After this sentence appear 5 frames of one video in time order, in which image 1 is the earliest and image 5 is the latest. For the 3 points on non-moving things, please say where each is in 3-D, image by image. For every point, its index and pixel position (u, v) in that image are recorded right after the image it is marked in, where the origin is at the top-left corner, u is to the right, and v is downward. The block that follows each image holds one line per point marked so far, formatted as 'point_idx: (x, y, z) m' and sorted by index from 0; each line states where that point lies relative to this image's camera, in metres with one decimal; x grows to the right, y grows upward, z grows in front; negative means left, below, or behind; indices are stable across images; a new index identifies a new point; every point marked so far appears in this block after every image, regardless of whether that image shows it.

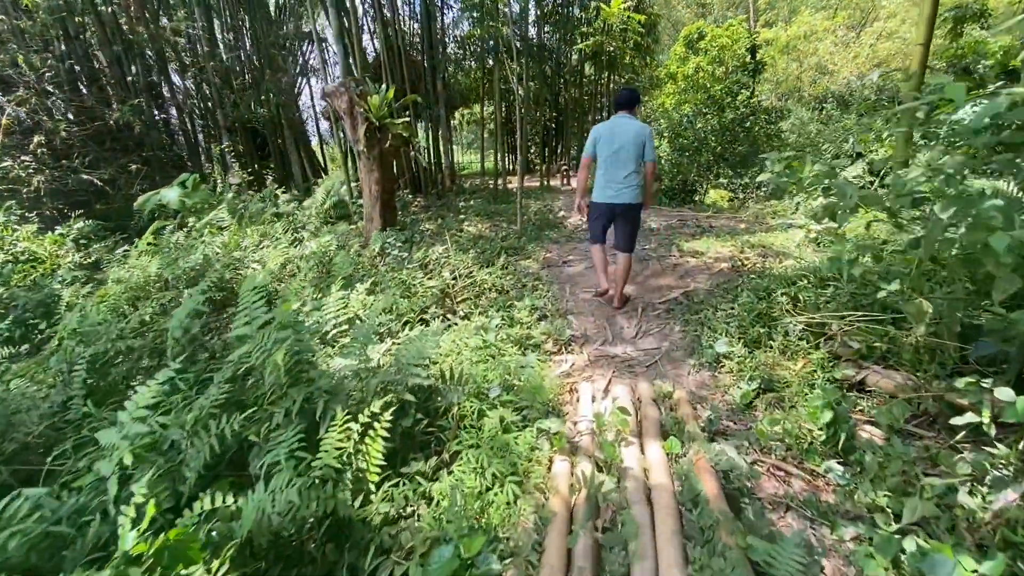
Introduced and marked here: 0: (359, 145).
0: (-1.4, +1.3, +4.5) m
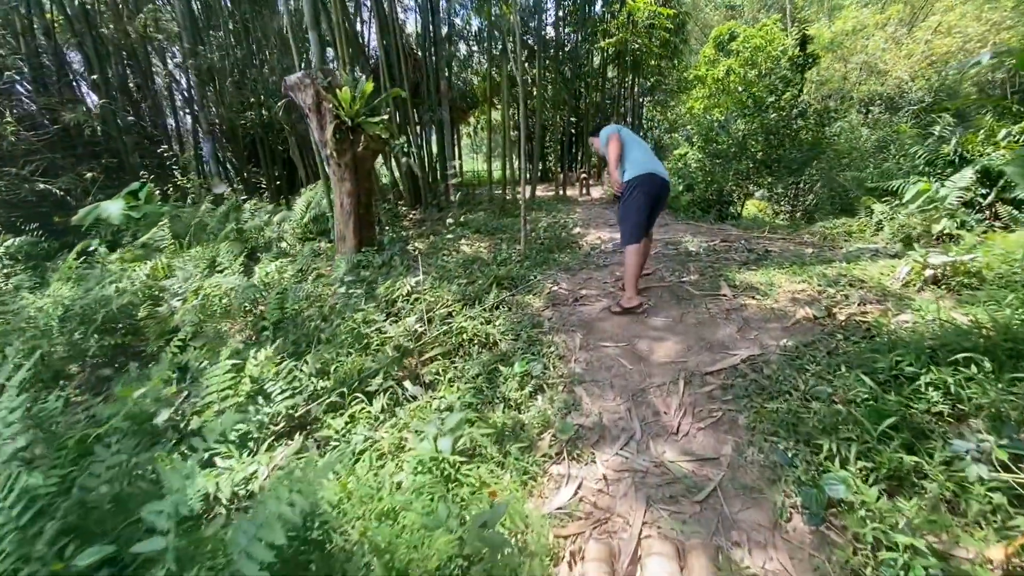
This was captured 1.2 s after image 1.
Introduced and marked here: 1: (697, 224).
0: (-1.4, +1.0, +3.7) m
1: (+1.8, +0.6, +4.8) m
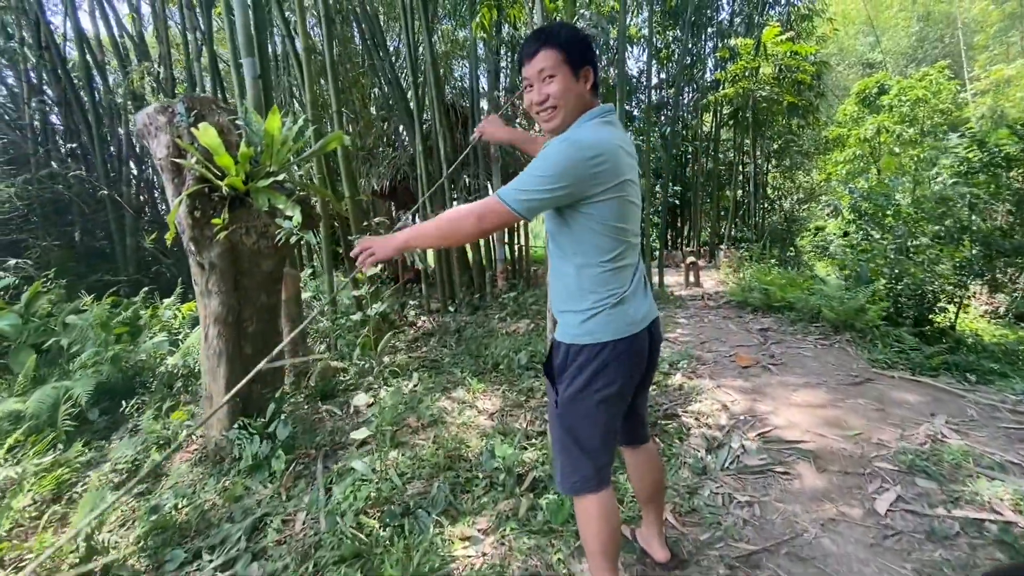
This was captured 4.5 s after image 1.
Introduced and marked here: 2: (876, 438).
0: (-1.3, +0.2, +2.0) m
1: (+2.0, -0.4, +2.3) m
2: (+1.3, -0.6, +1.8) m
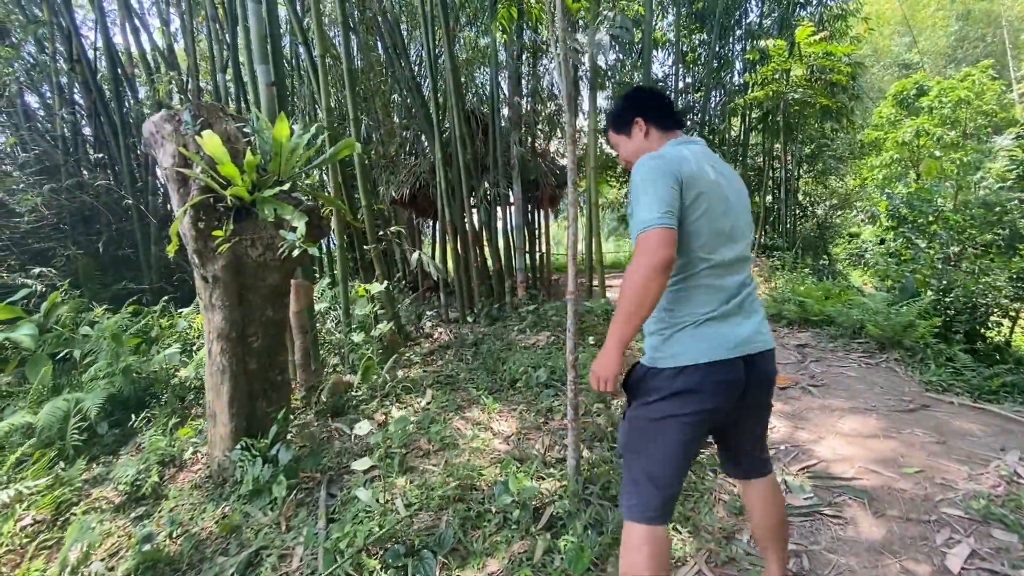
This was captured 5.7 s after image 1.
0: (-1.2, +0.1, +1.9) m
1: (+2.0, -0.5, +2.1) m
2: (+1.4, -0.6, +1.6) m
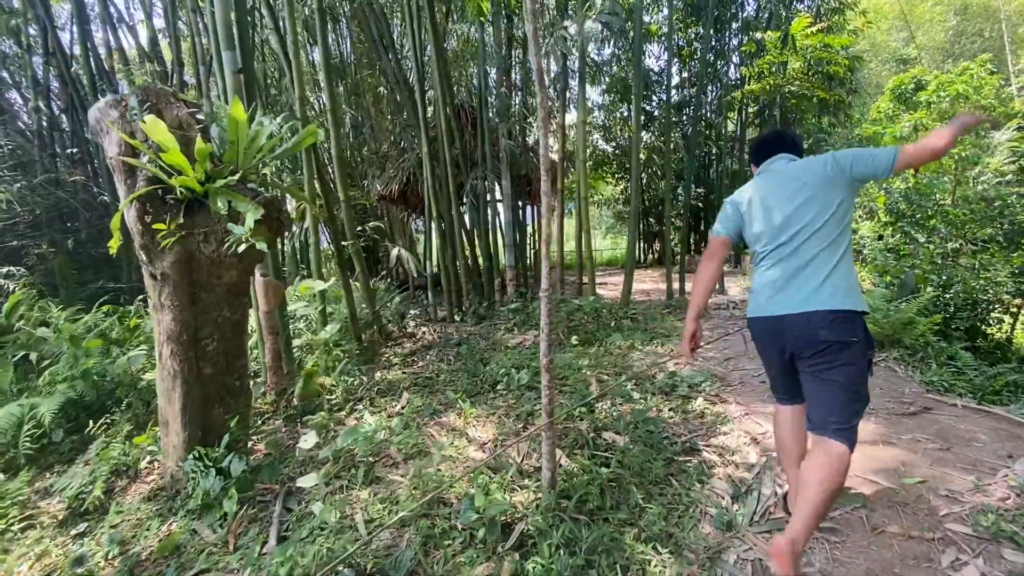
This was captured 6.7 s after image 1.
0: (-1.3, +0.1, +1.7) m
1: (+1.9, -0.5, +2.0) m
2: (+1.3, -0.6, +1.5) m
